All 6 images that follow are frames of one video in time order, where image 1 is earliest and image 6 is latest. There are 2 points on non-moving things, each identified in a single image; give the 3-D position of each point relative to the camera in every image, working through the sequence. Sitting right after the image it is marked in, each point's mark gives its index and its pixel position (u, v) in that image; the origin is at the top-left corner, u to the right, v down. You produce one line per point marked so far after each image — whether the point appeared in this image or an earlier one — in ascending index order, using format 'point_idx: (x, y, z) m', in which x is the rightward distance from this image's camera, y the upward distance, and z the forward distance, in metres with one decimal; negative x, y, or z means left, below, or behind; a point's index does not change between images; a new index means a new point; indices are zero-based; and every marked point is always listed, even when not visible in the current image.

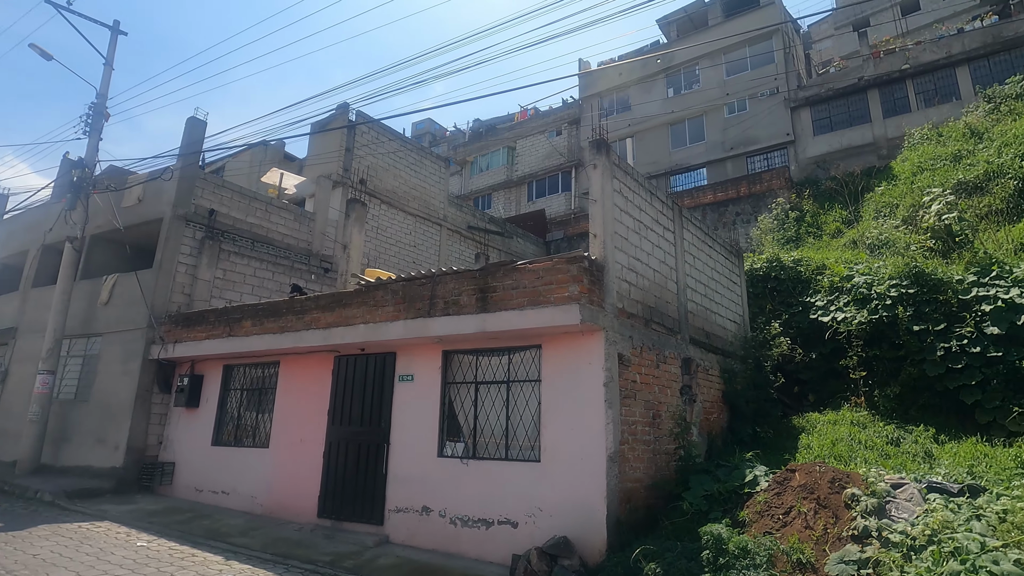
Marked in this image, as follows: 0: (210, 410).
0: (-4.4, -1.8, +7.9) m
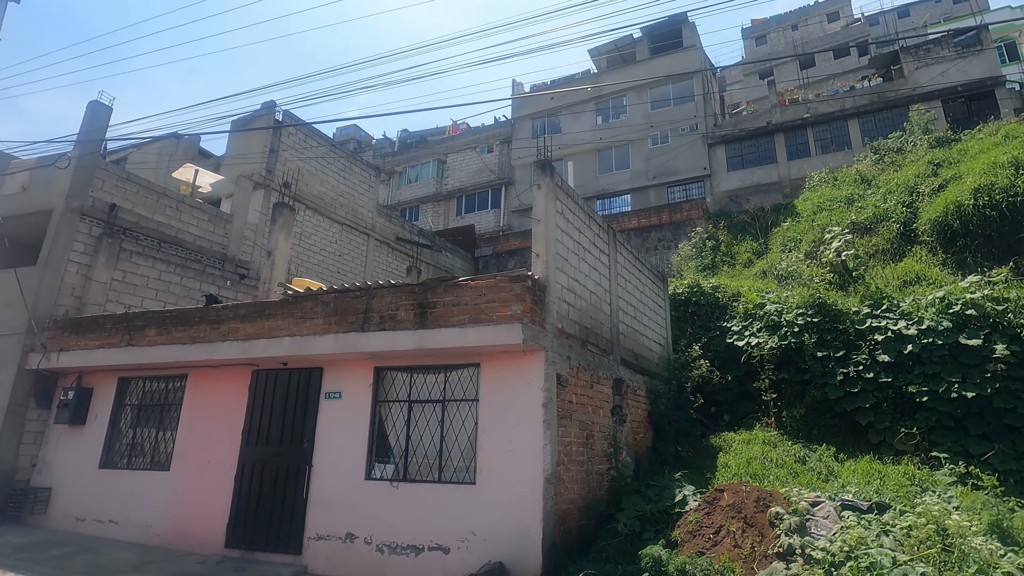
0: (-5.4, -1.9, +7.0) m
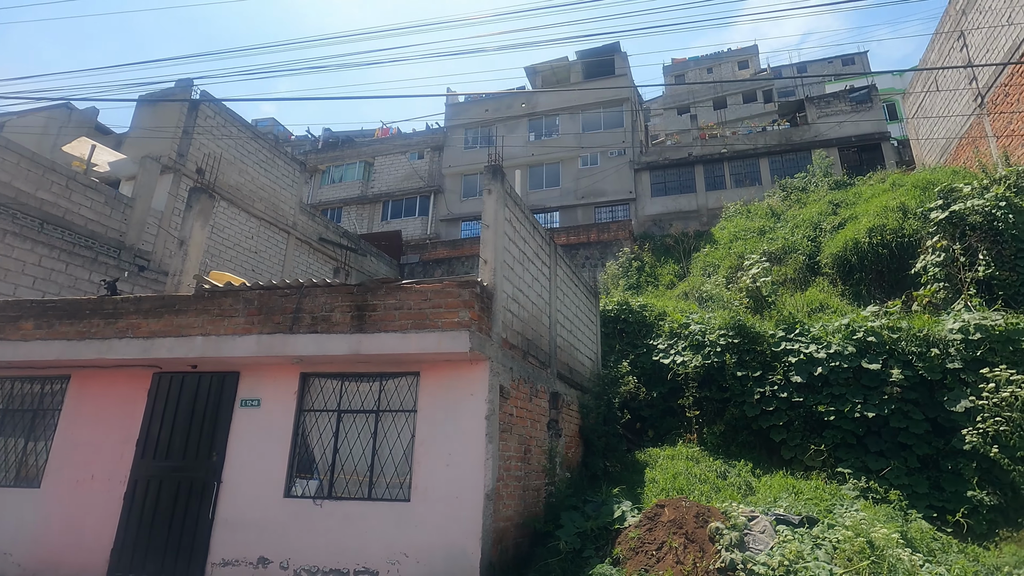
0: (-6.2, -1.7, +5.9) m
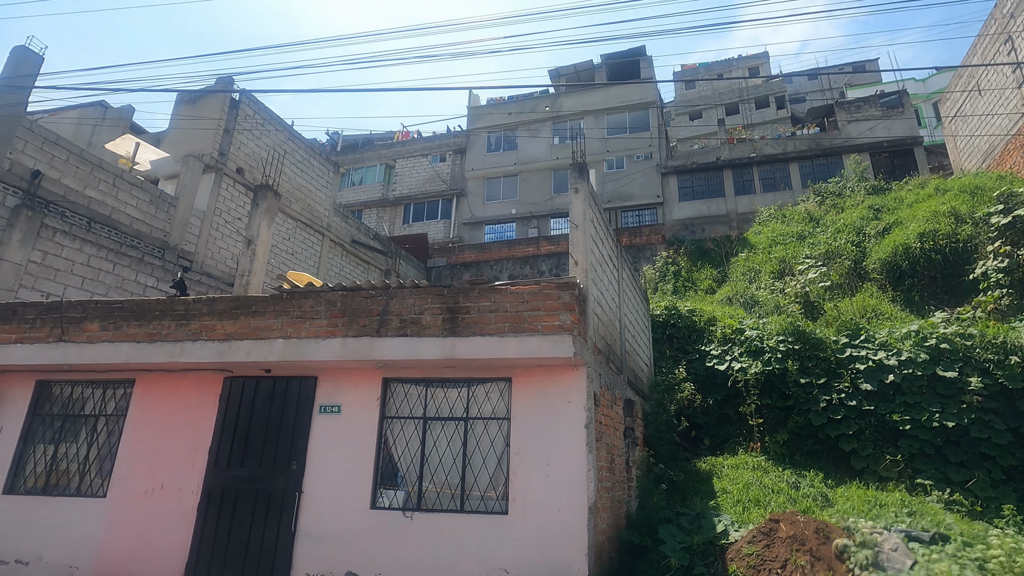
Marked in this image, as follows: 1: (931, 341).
0: (-5.3, -1.6, +5.6) m
1: (+5.9, -0.7, +7.5) m
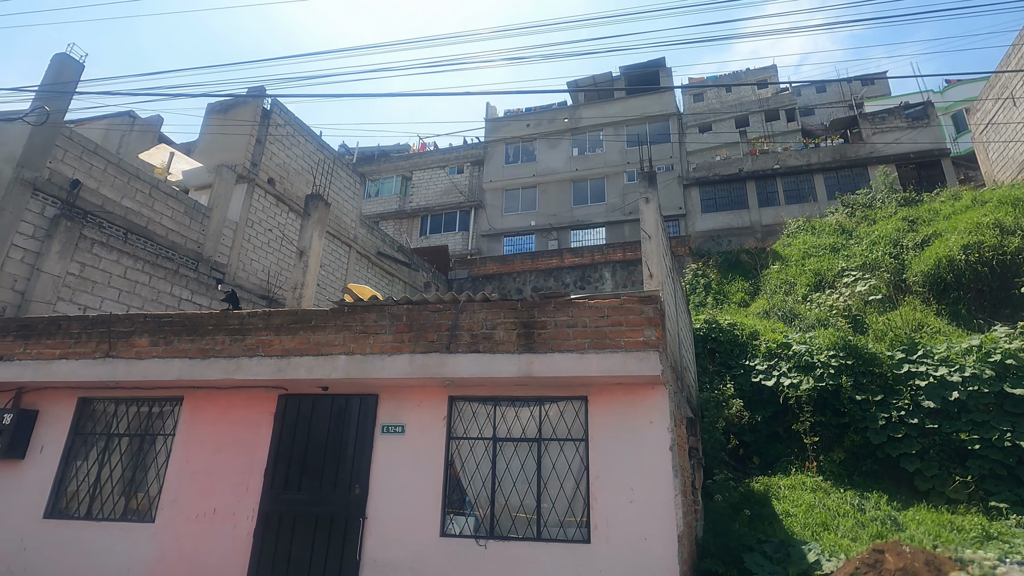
0: (-4.6, -1.8, +5.4) m
1: (+6.5, -0.9, +7.2) m
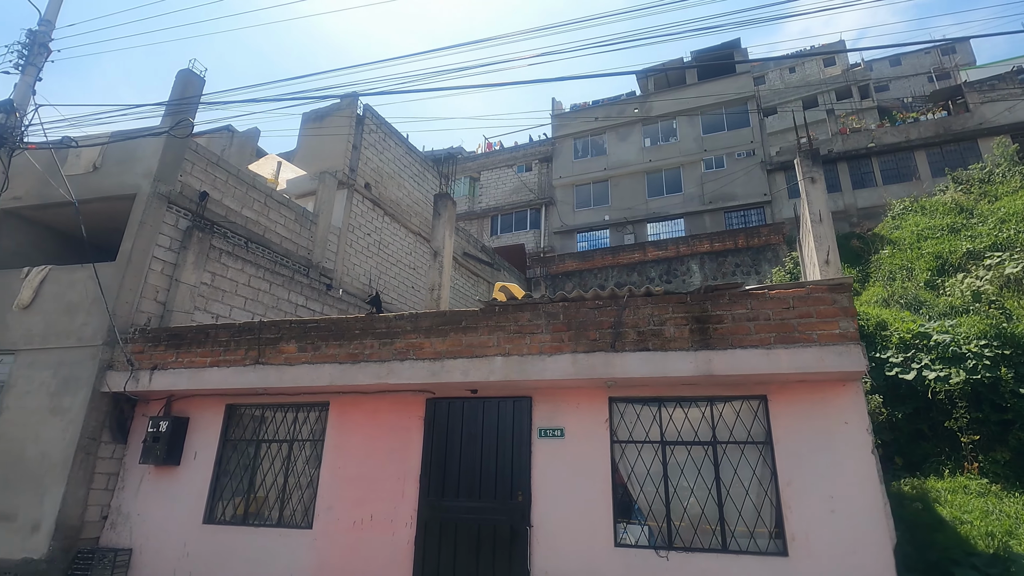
0: (-3.2, -1.9, +5.5) m
1: (+8.1, -0.6, +6.3) m
